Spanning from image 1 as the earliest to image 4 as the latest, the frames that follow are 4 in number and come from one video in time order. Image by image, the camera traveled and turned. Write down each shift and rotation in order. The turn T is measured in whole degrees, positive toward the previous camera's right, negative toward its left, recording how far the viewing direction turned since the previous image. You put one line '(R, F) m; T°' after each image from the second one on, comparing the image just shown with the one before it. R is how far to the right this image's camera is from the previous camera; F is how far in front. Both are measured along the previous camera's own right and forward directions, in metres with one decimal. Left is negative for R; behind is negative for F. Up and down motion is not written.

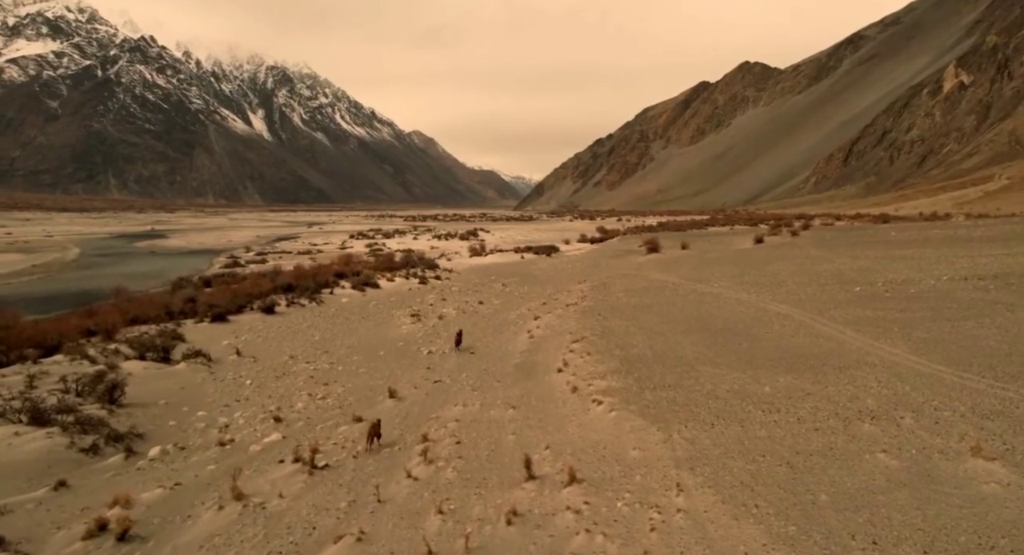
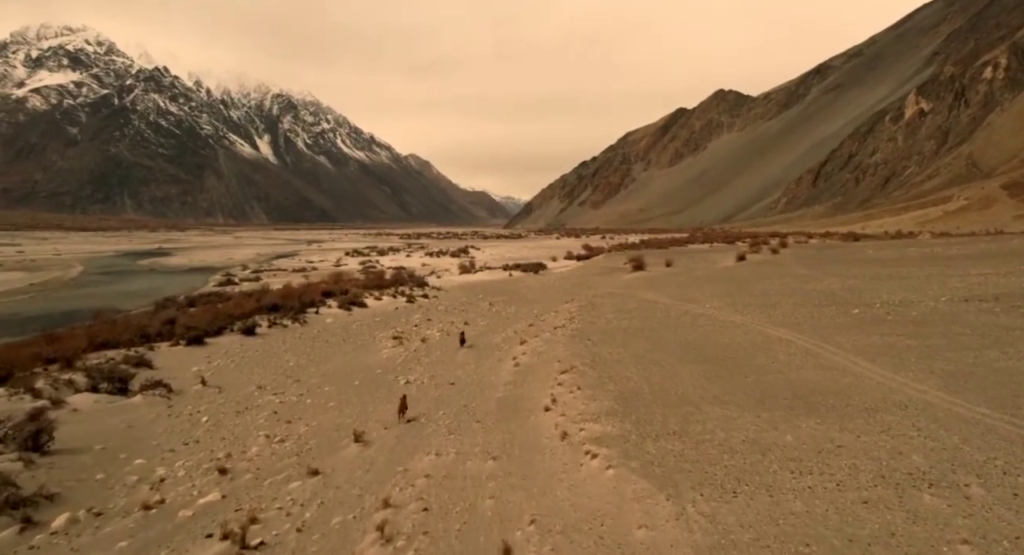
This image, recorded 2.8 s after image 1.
(+0.1, +1.0) m; +1°
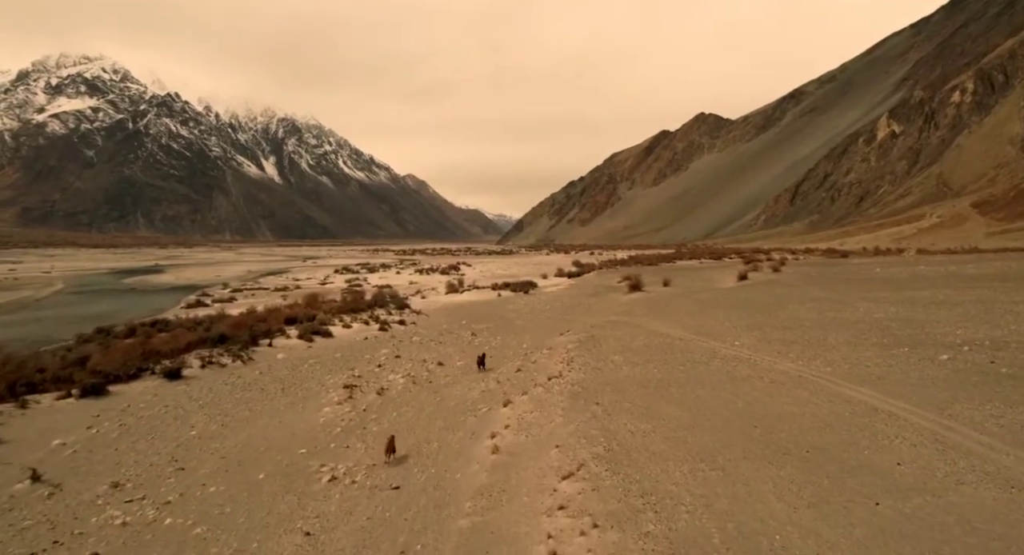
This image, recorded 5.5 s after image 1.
(+0.2, +3.7) m; +1°
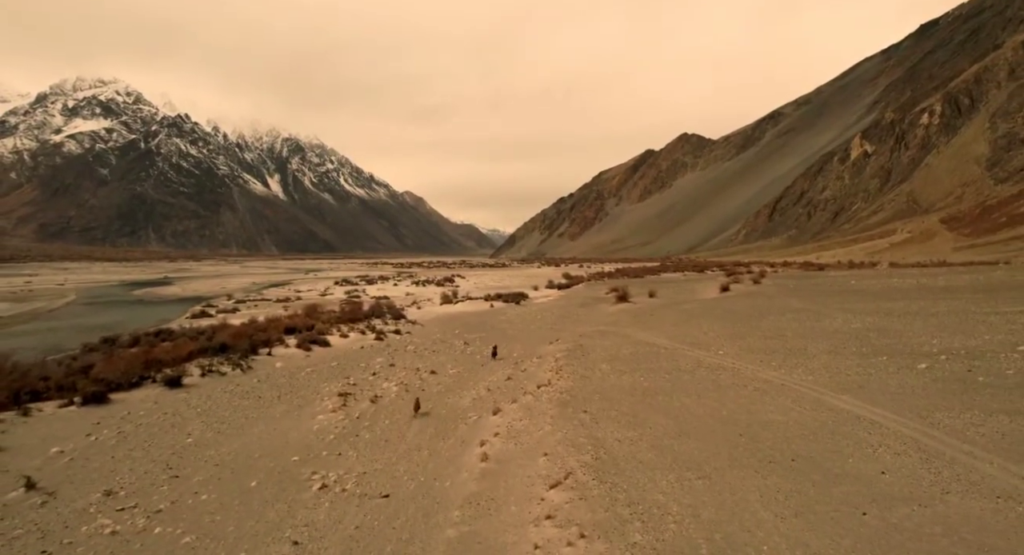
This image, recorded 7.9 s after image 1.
(+0.1, -0.1) m; 0°
